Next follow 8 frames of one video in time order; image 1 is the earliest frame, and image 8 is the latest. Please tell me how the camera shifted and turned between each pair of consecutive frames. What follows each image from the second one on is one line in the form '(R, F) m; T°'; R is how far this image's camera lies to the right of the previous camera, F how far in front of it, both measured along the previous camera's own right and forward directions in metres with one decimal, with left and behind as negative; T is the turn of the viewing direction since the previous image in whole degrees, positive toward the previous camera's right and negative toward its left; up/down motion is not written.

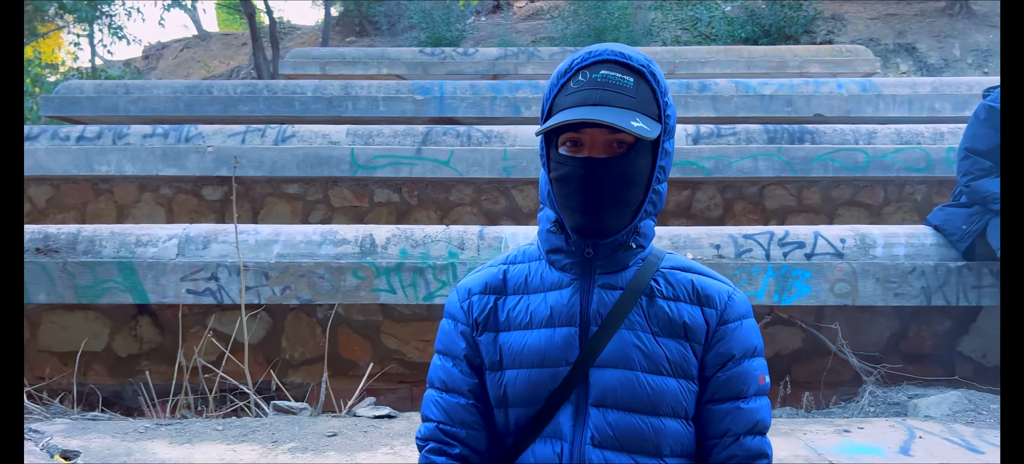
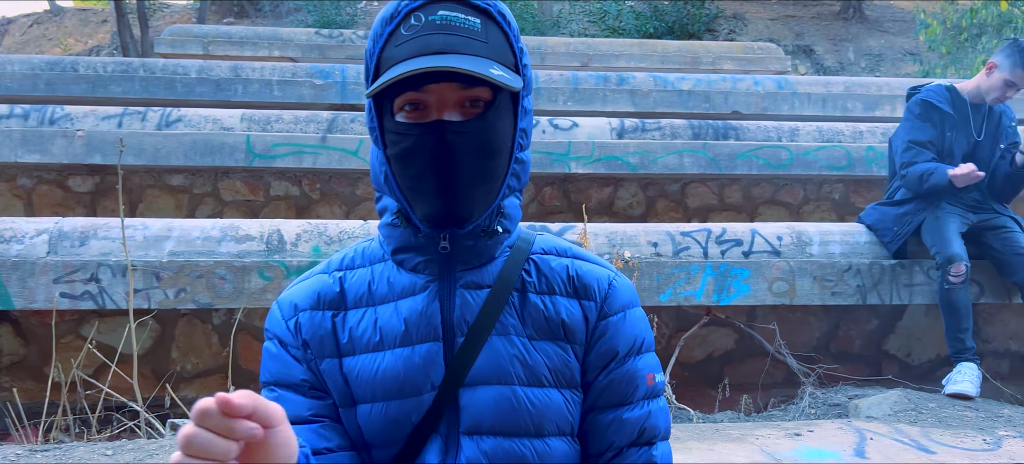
(-0.1, +0.4) m; +7°
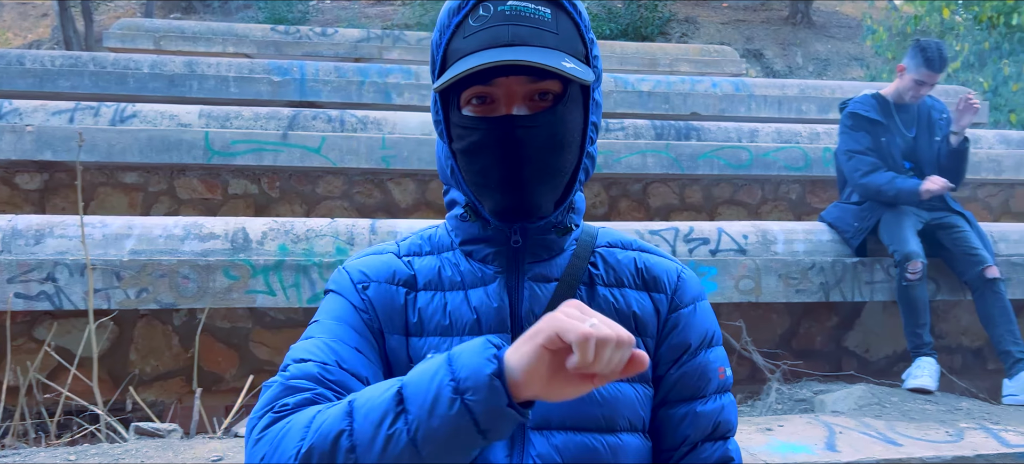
(-0.1, 0.0) m; +3°
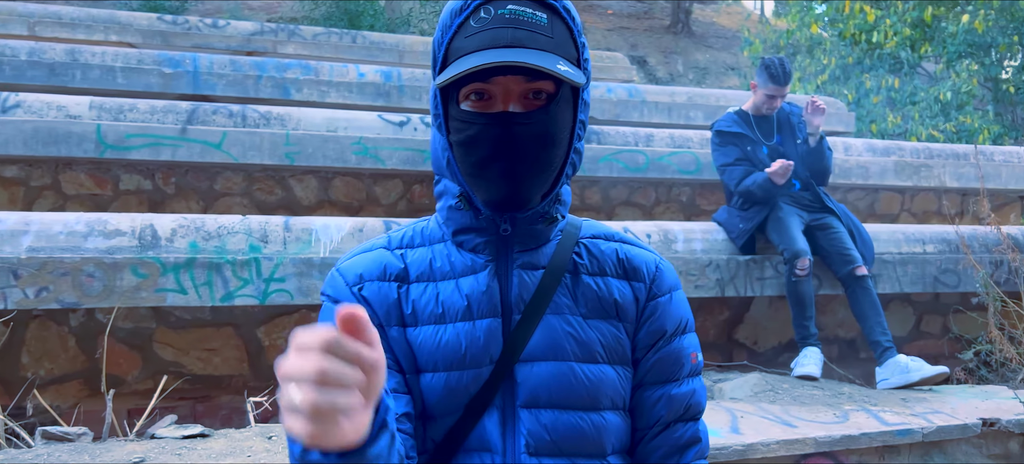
(-0.2, -0.1) m; +8°
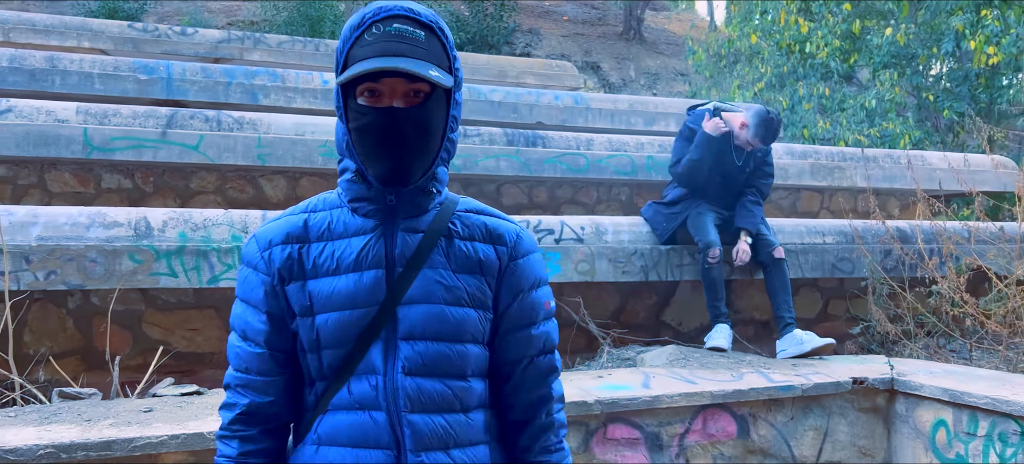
(+0.1, -0.6) m; +3°
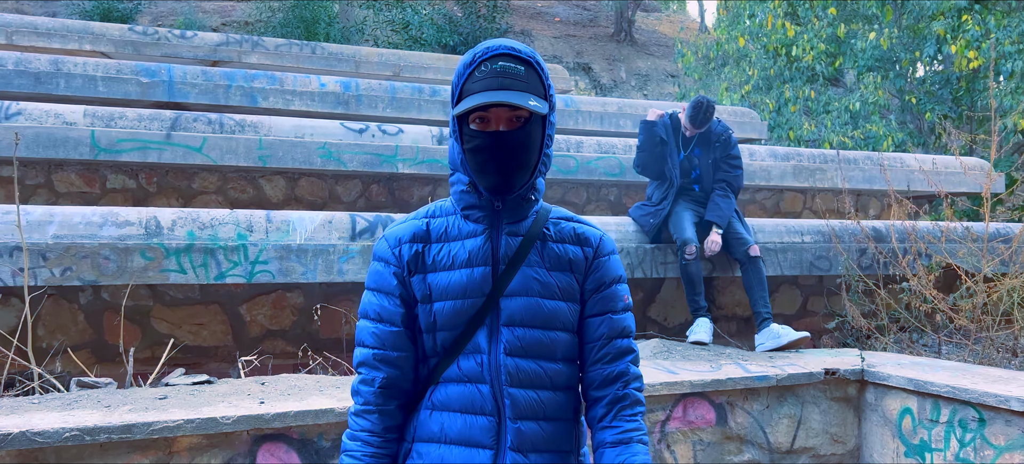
(0.0, -0.2) m; +1°
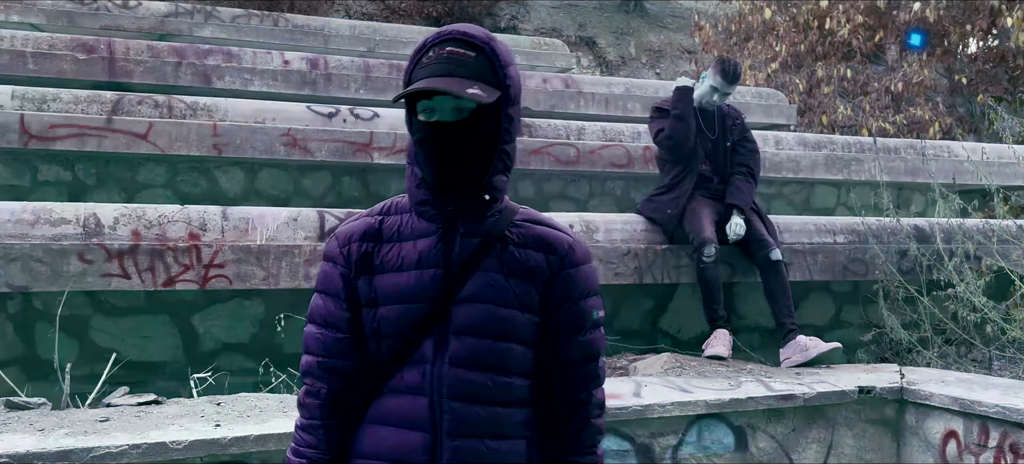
(+0.1, +0.6) m; -1°
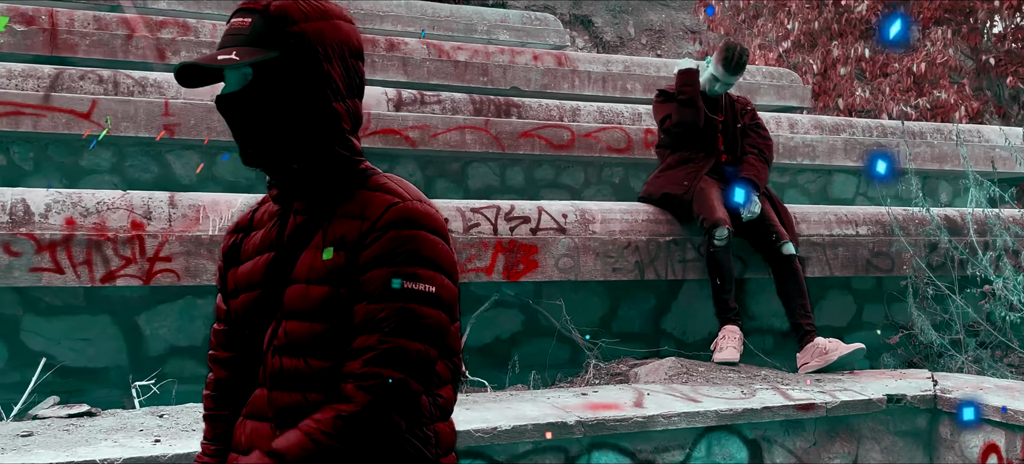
(+0.1, +0.4) m; -1°
